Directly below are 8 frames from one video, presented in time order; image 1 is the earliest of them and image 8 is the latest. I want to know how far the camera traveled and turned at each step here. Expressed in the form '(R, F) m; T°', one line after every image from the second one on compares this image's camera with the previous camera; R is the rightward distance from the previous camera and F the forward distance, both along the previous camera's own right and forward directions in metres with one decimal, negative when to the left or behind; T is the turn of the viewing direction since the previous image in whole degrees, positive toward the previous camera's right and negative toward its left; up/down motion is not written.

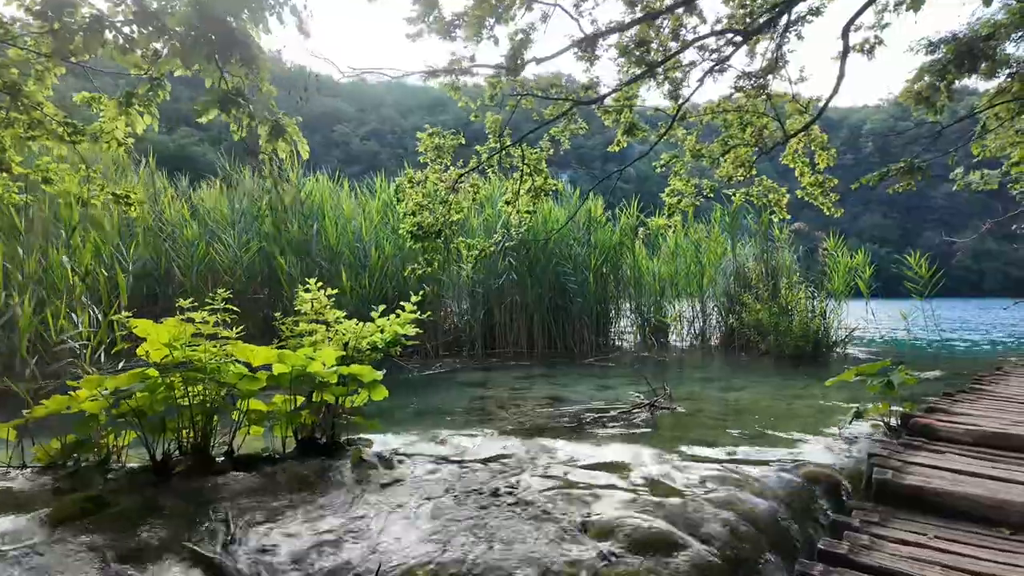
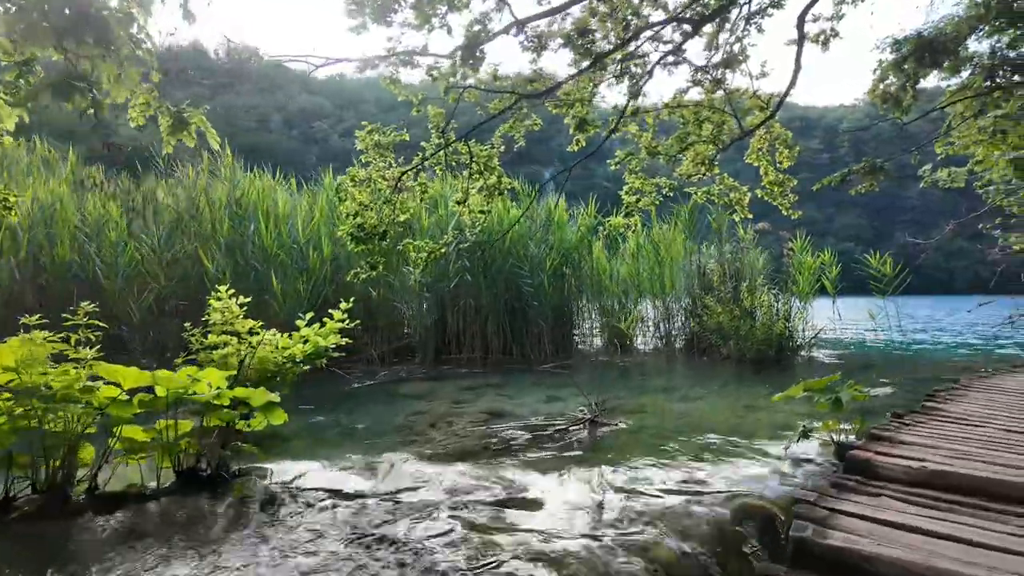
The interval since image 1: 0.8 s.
(+0.4, +0.4) m; +2°
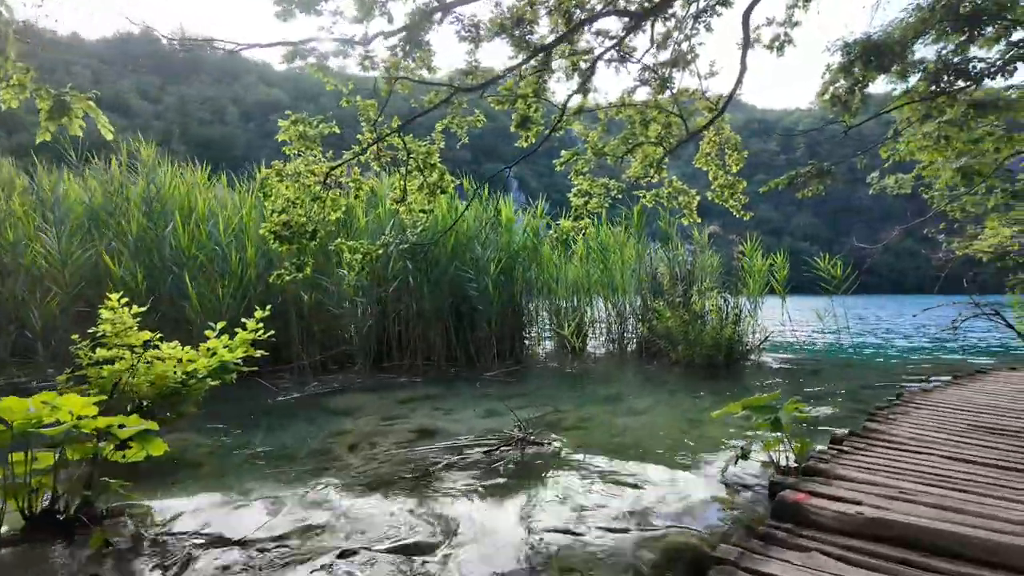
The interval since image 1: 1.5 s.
(+0.3, +0.3) m; +3°
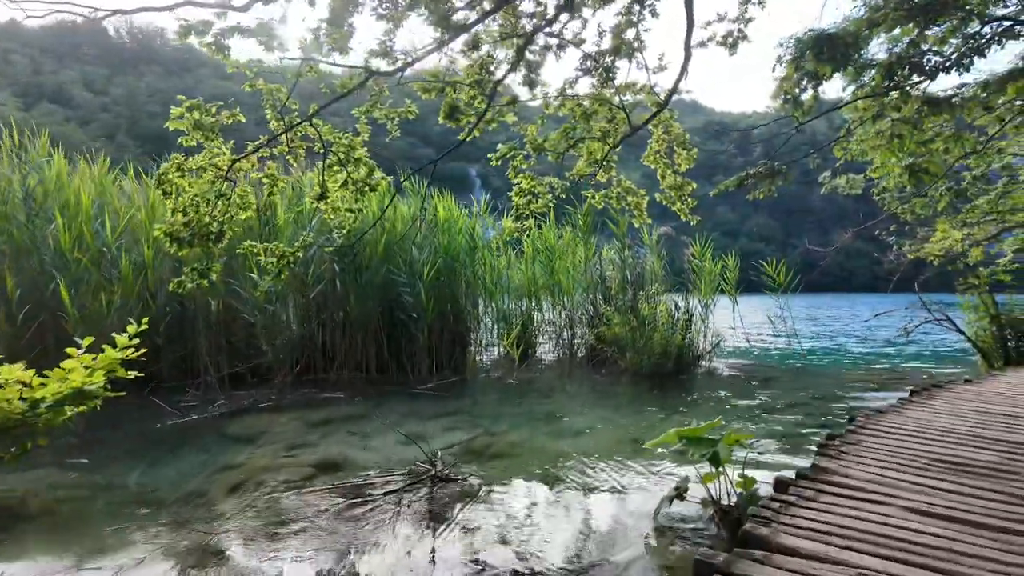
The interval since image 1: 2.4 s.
(+0.3, +0.5) m; +3°
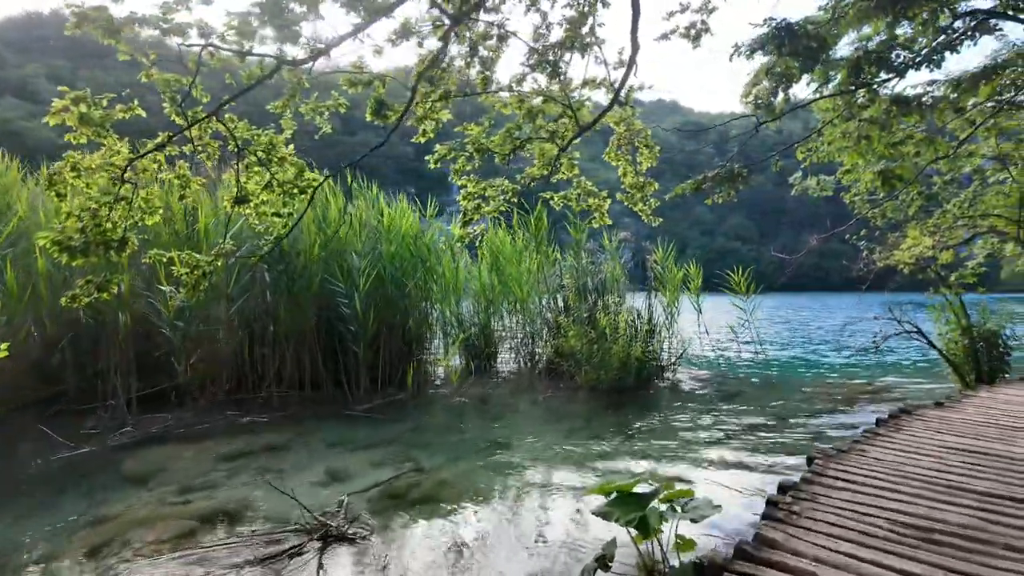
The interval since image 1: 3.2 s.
(+0.4, +0.5) m; +2°
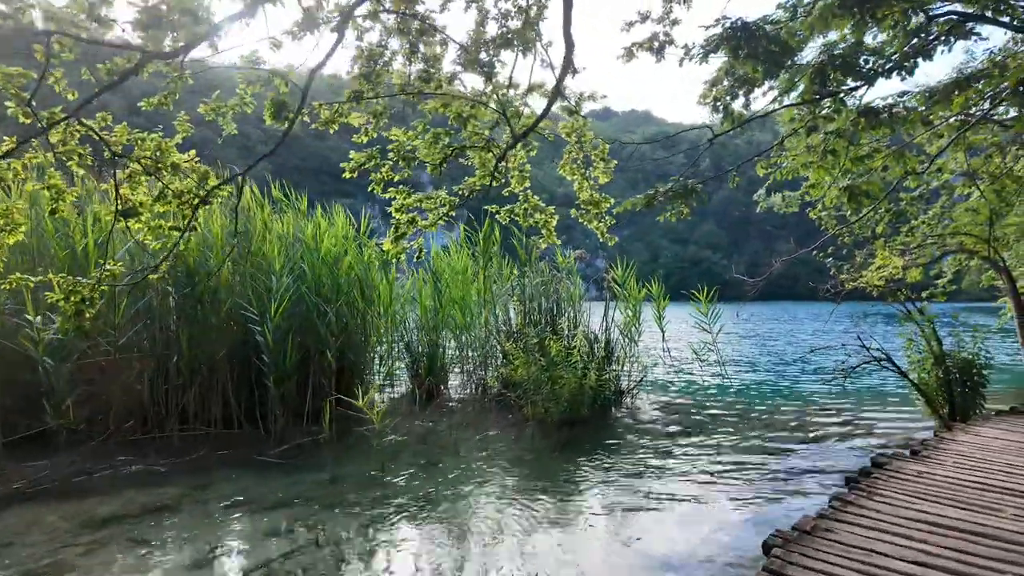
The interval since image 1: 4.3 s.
(+0.4, +0.7) m; +2°
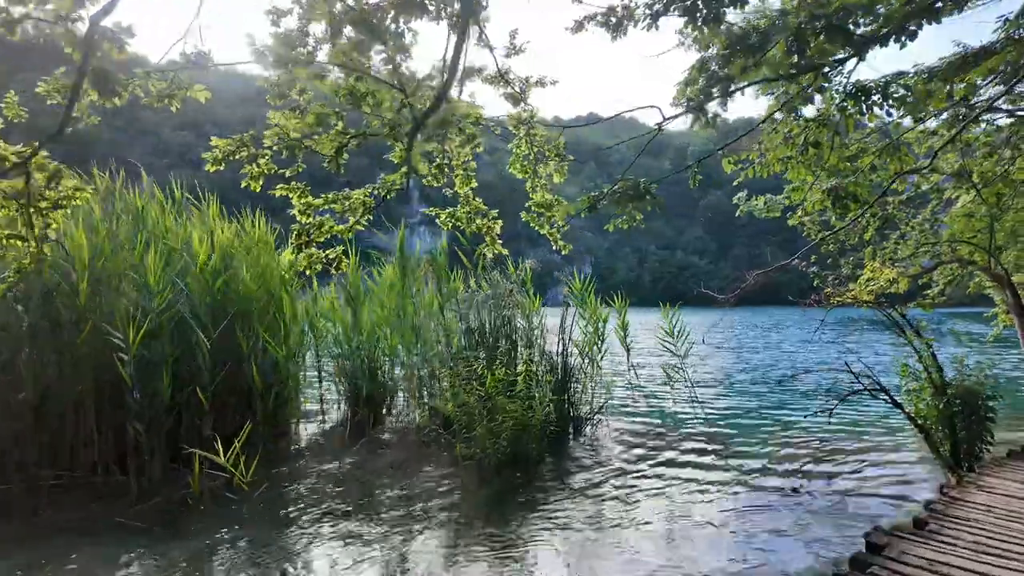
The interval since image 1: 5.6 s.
(+0.5, +1.0) m; +1°
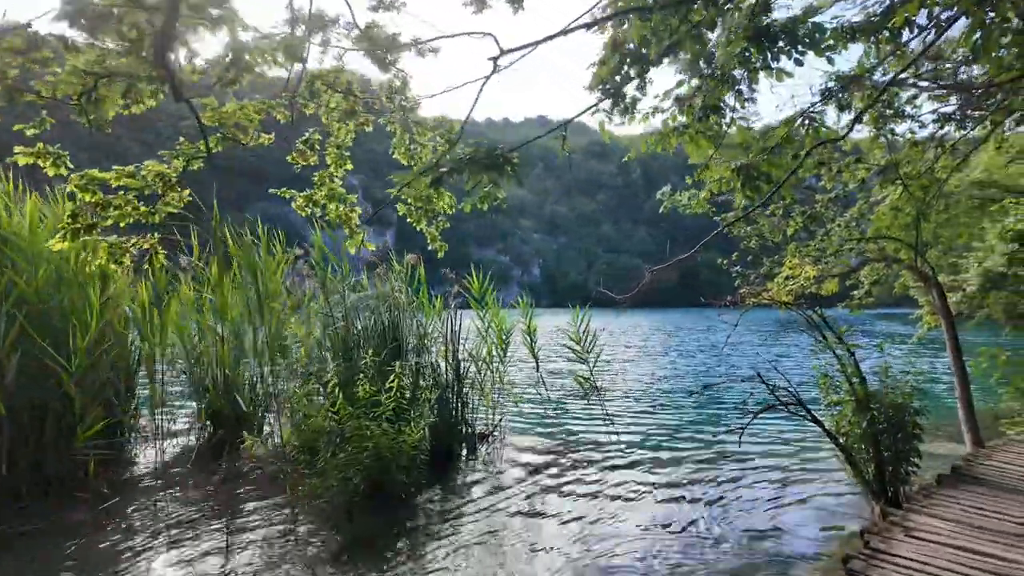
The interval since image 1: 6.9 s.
(+0.7, +1.0) m; +5°
